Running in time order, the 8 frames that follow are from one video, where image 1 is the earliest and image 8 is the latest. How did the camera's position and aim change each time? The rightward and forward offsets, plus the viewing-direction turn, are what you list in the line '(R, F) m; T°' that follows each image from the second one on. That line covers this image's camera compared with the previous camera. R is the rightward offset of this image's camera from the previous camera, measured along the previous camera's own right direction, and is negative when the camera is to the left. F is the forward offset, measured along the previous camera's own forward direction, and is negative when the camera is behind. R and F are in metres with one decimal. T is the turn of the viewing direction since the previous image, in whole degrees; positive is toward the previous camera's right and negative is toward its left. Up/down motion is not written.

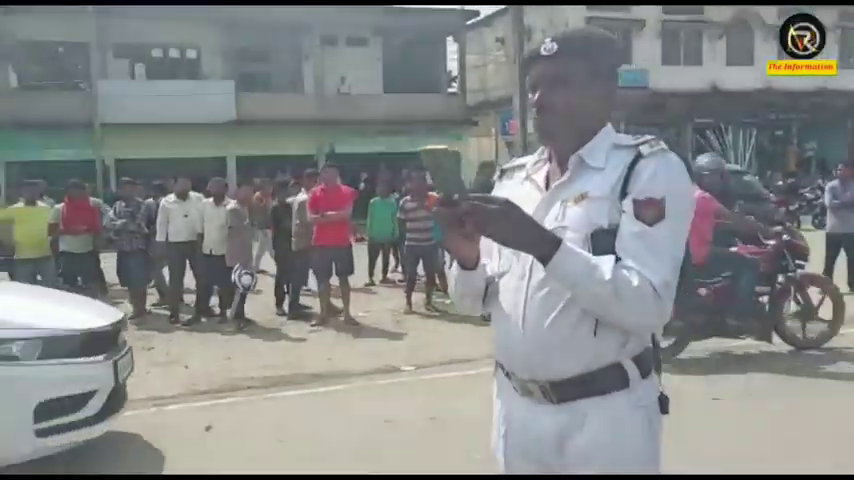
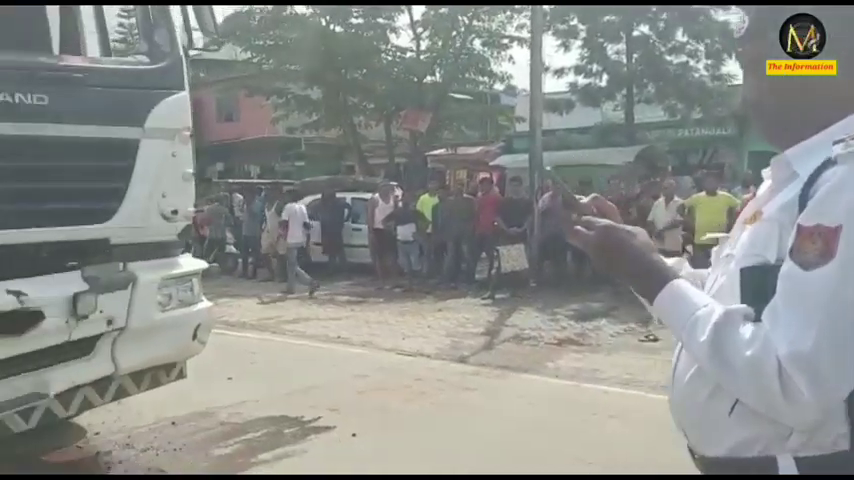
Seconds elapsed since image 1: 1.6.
(+1.8, +0.6) m; -53°
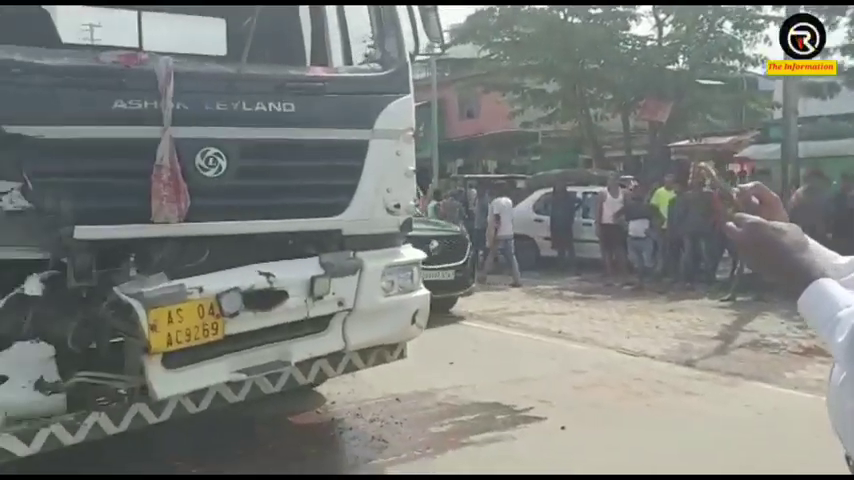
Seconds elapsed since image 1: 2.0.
(+0.2, -0.2) m; -15°
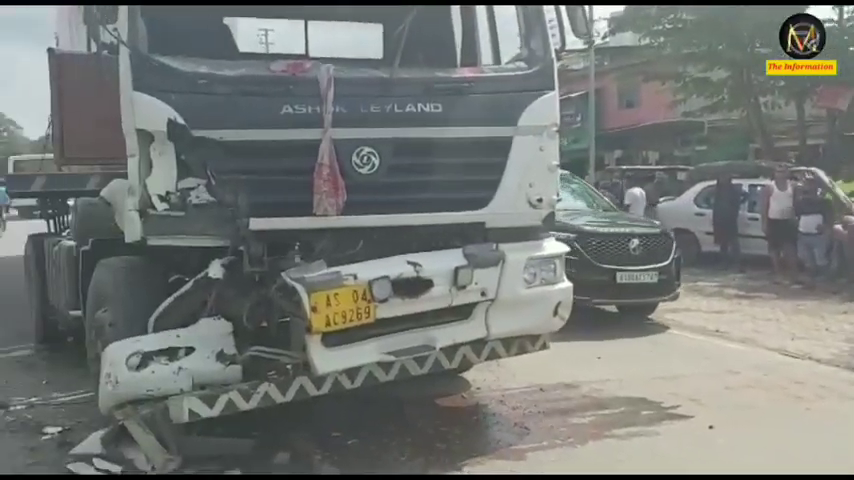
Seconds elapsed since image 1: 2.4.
(+0.1, -0.2) m; -10°
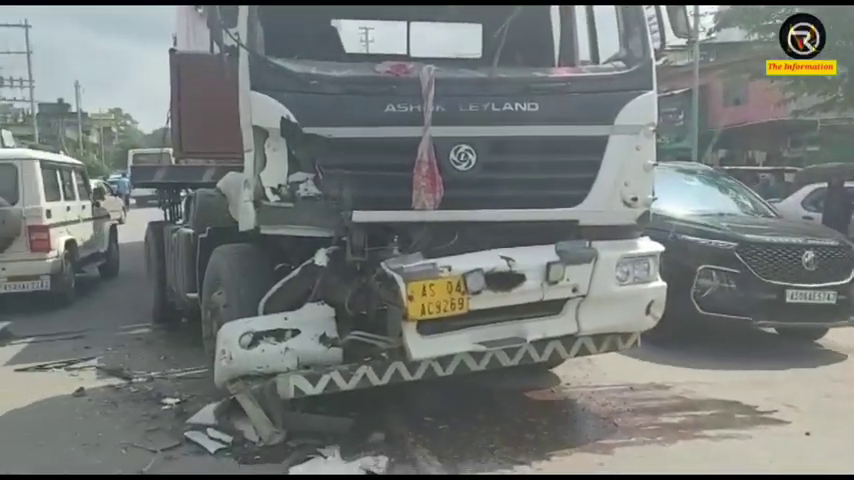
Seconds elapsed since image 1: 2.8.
(0.0, -0.2) m; -6°
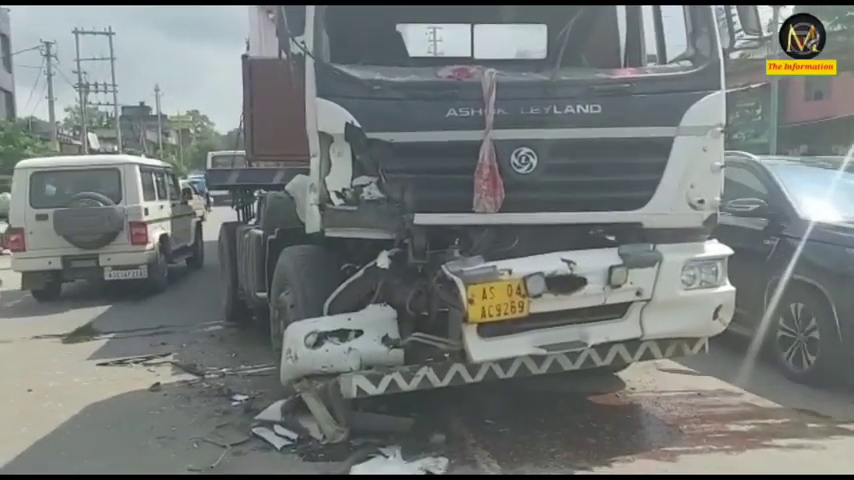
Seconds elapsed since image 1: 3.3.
(+0.1, 0.0) m; -5°
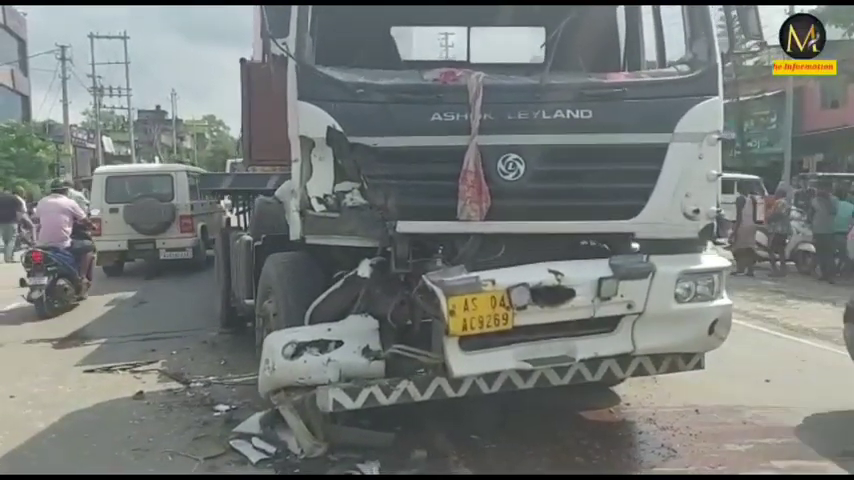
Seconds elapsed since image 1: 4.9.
(+0.2, +0.2) m; -1°
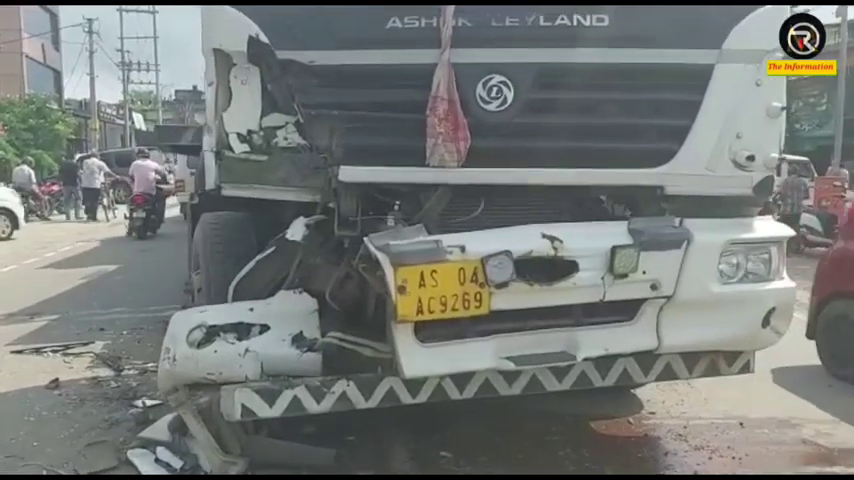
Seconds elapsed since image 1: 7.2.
(+0.3, +1.1) m; -2°
